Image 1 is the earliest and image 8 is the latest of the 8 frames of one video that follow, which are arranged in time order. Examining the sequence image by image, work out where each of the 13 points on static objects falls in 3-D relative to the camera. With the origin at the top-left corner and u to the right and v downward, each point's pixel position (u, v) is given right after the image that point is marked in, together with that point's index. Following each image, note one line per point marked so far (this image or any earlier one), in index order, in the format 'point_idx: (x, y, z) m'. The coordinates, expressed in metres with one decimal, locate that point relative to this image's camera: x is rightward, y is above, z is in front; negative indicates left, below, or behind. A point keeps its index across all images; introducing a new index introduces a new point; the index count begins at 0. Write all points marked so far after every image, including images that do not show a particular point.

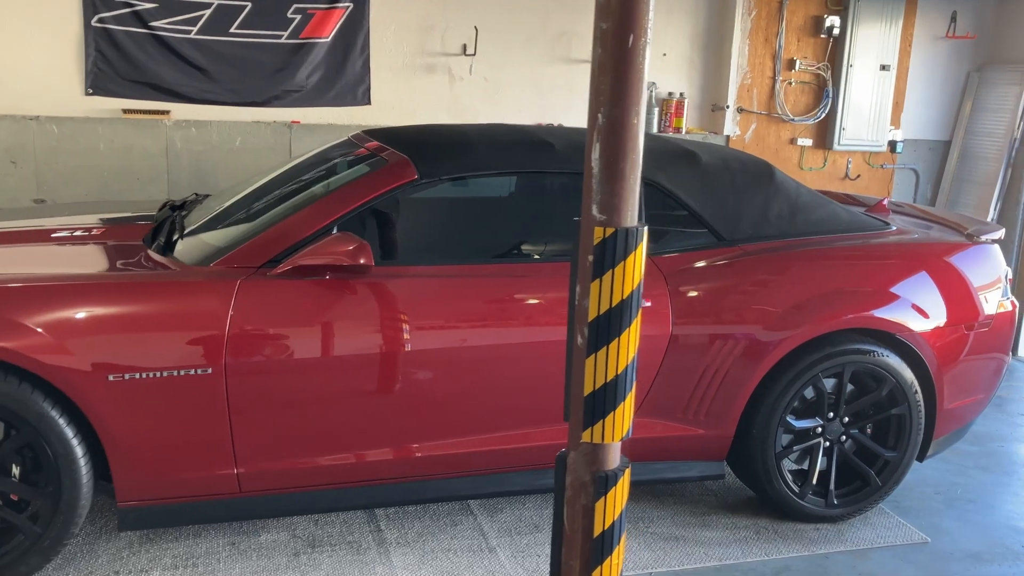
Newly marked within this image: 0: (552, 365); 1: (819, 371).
0: (+0.1, -0.3, +2.4) m
1: (+1.1, -0.3, +2.6) m
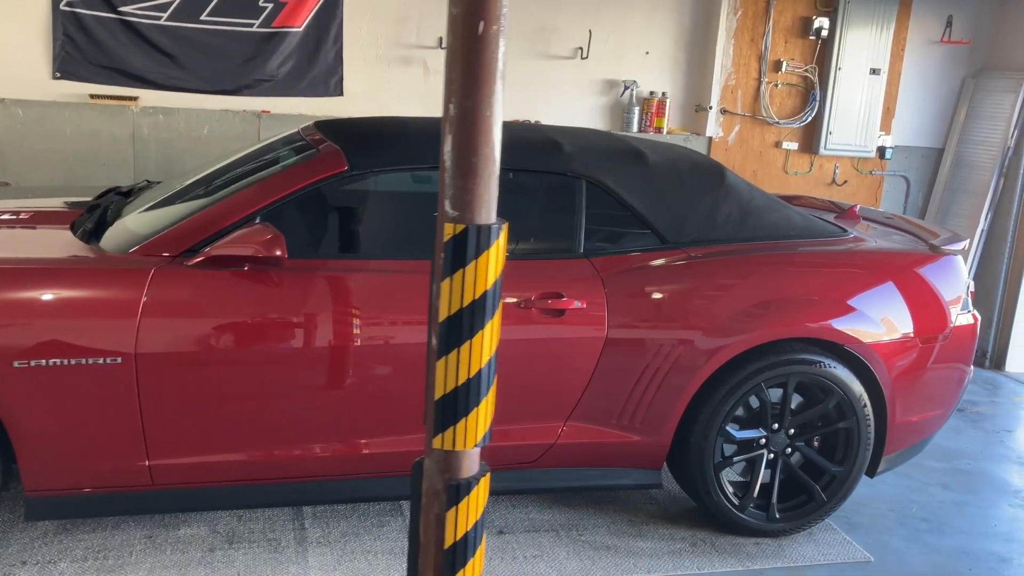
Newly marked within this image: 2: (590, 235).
0: (-0.1, -0.2, +2.3) m
1: (+0.9, -0.3, +2.5) m
2: (+0.3, +0.2, +2.5) m
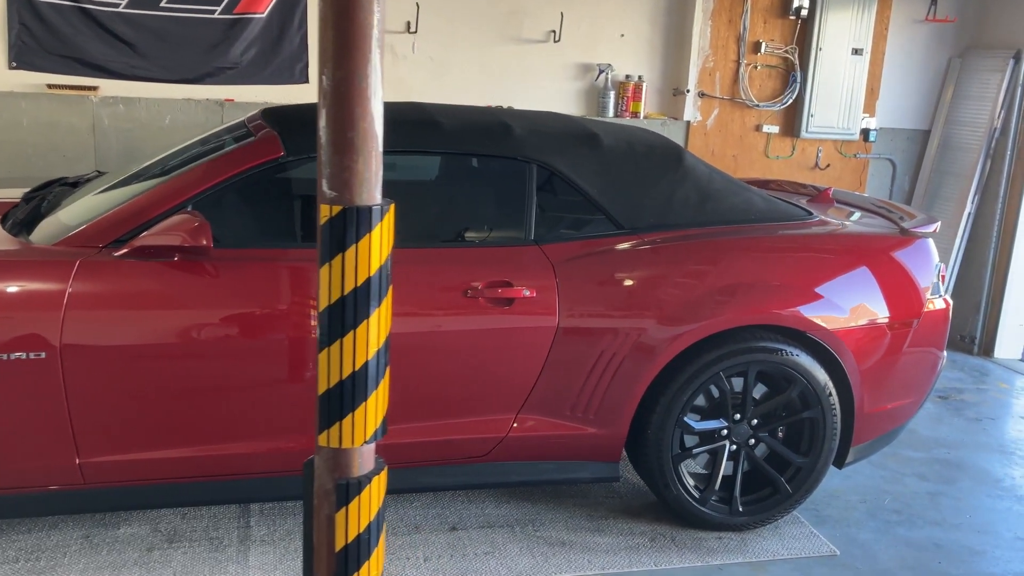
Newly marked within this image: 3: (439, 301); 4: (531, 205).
0: (-0.3, -0.2, +2.2) m
1: (+0.7, -0.3, +2.4) m
2: (+0.1, +0.2, +2.4) m
3: (-0.2, 0.0, +2.2) m
4: (+0.1, +0.3, +2.4) m
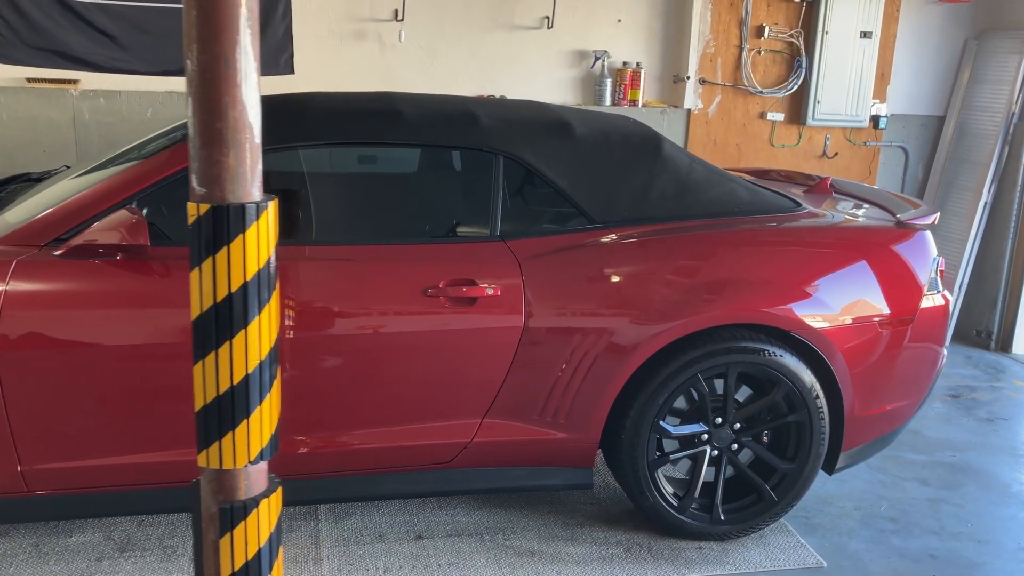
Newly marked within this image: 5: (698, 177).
0: (-0.4, -0.2, +2.1) m
1: (+0.6, -0.3, +2.3) m
2: (0.0, +0.2, +2.3) m
3: (-0.3, 0.0, +2.1) m
4: (0.0, +0.3, +2.3) m
5: (+0.6, +0.4, +2.5) m
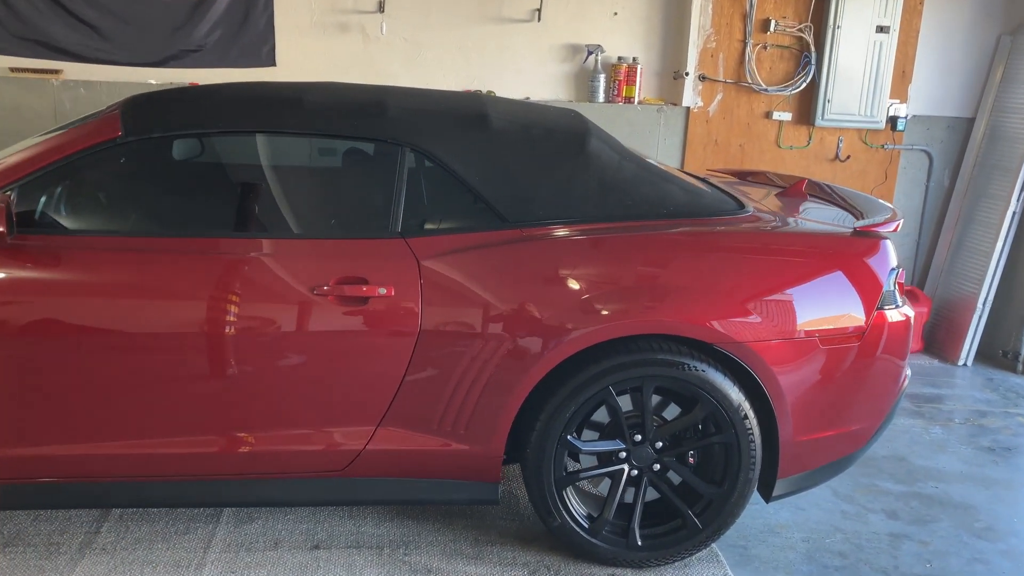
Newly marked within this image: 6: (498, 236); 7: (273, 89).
0: (-0.7, -0.2, +2.0) m
1: (+0.3, -0.3, +2.1) m
2: (-0.3, +0.2, +2.1) m
3: (-0.6, 0.0, +2.0) m
4: (-0.3, +0.3, +2.1) m
5: (+0.4, +0.4, +2.3) m
6: (0.0, +0.2, +2.1) m
7: (-0.7, +0.6, +2.3) m
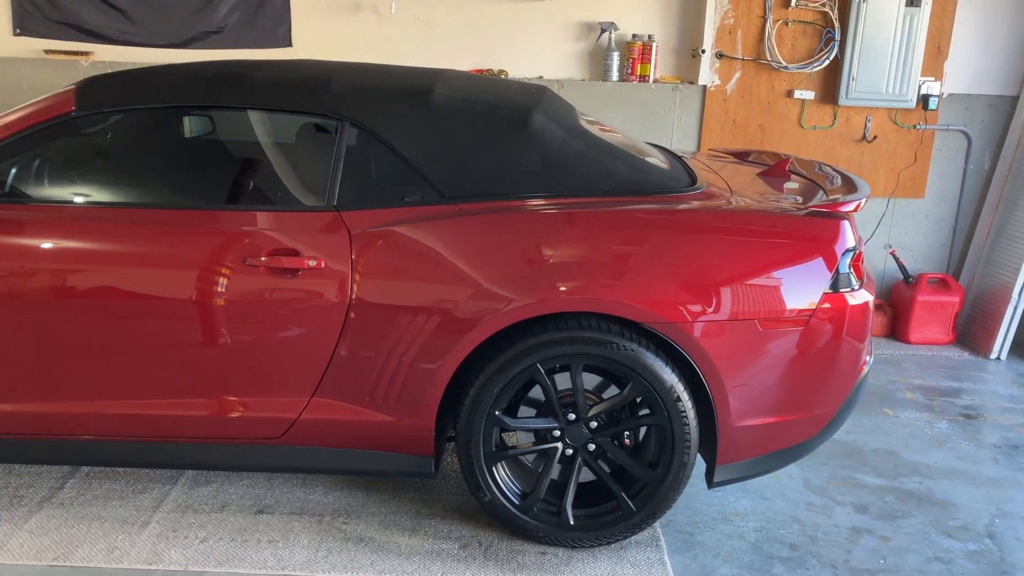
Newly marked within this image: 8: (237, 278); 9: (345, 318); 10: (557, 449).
0: (-0.9, -0.1, +2.1) m
1: (+0.1, -0.2, +2.1) m
2: (-0.5, +0.3, +2.2) m
3: (-0.8, +0.1, +2.1) m
4: (-0.5, +0.4, +2.2) m
5: (+0.2, +0.4, +2.3) m
6: (-0.2, +0.2, +2.1) m
7: (-0.9, +0.7, +2.3) m
8: (-0.8, 0.0, +2.1) m
9: (-0.5, -0.1, +2.1) m
10: (+0.1, -0.5, +2.2) m
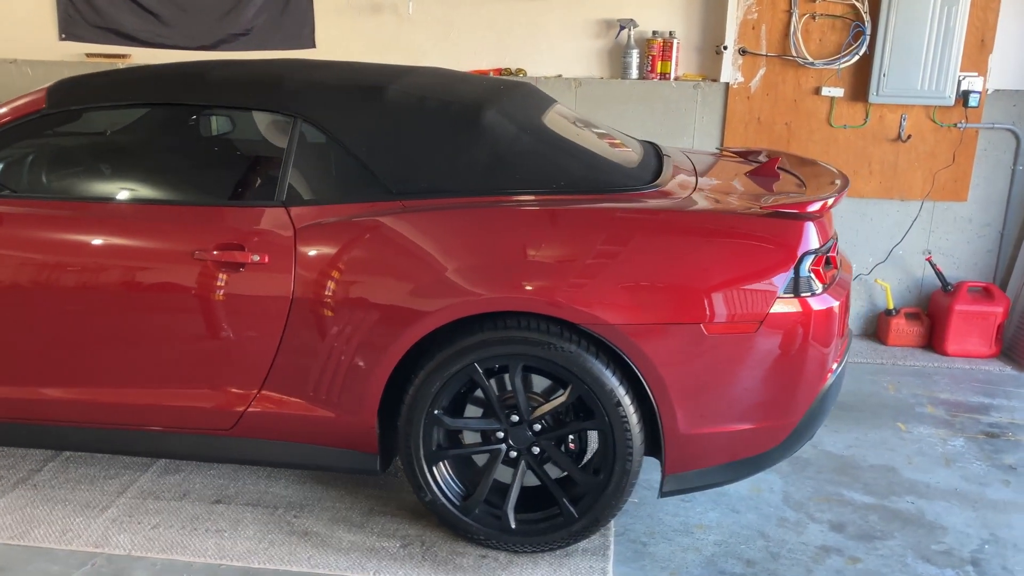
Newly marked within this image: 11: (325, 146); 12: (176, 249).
0: (-1.1, -0.1, +2.2) m
1: (-0.1, -0.2, +2.1) m
2: (-0.6, +0.3, +2.2) m
3: (-1.0, +0.1, +2.1) m
4: (-0.7, +0.4, +2.2) m
5: (0.0, +0.4, +2.2) m
6: (-0.4, +0.2, +2.2) m
7: (-1.0, +0.7, +2.4) m
8: (-0.9, 0.0, +2.1) m
9: (-0.6, -0.1, +2.1) m
10: (0.0, -0.5, +2.2) m
11: (-0.5, +0.4, +2.2) m
12: (-1.0, +0.1, +2.1) m
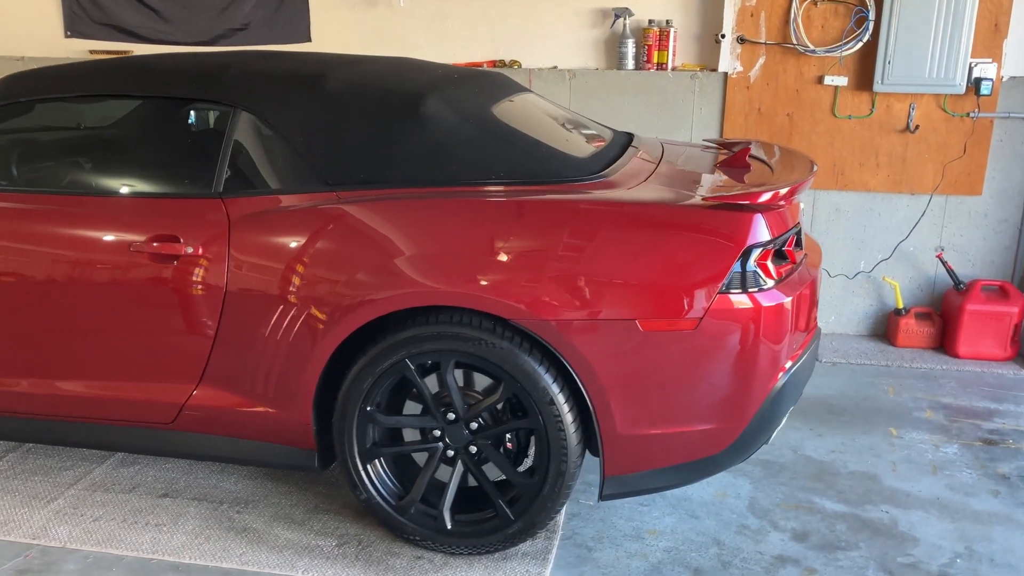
0: (-1.2, -0.1, +2.2) m
1: (-0.3, -0.2, +2.0) m
2: (-0.8, +0.3, +2.2) m
3: (-1.2, +0.1, +2.1) m
4: (-0.8, +0.4, +2.2) m
5: (-0.1, +0.4, +2.2) m
6: (-0.6, +0.3, +2.1) m
7: (-1.2, +0.7, +2.4) m
8: (-1.1, +0.1, +2.1) m
9: (-0.8, -0.1, +2.1) m
10: (-0.2, -0.5, +2.1) m
11: (-0.7, +0.4, +2.2) m
12: (-1.1, +0.1, +2.1) m
